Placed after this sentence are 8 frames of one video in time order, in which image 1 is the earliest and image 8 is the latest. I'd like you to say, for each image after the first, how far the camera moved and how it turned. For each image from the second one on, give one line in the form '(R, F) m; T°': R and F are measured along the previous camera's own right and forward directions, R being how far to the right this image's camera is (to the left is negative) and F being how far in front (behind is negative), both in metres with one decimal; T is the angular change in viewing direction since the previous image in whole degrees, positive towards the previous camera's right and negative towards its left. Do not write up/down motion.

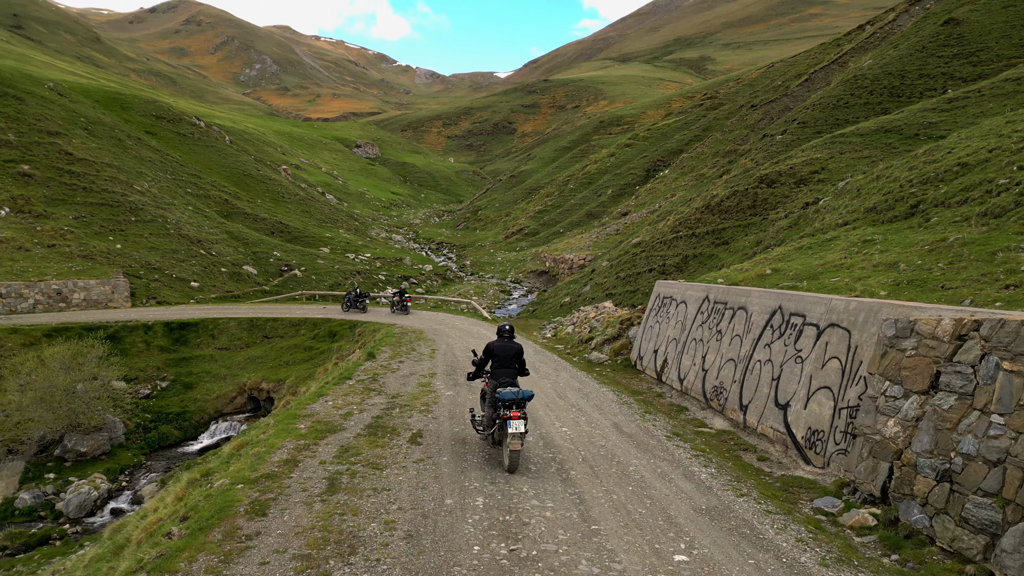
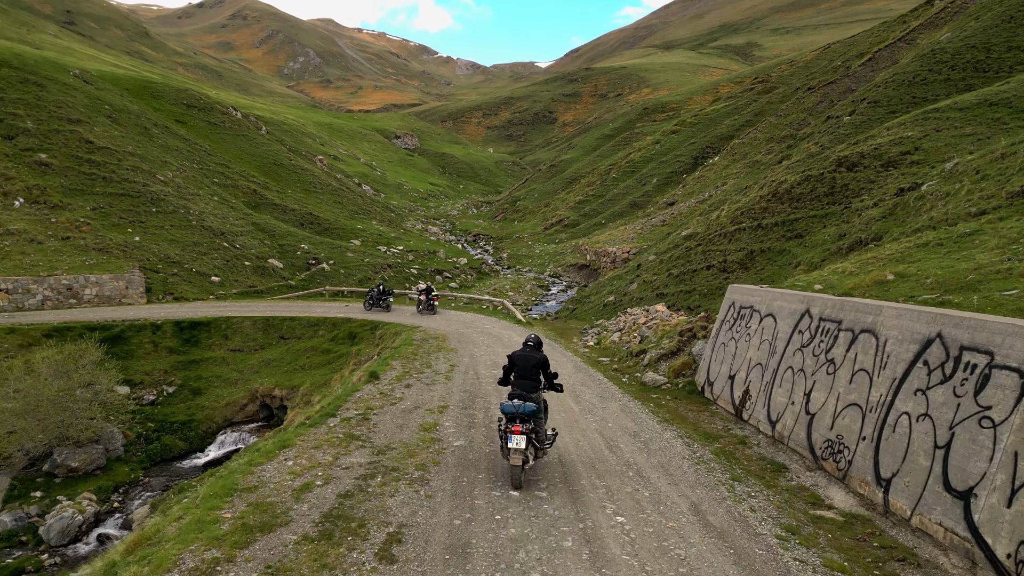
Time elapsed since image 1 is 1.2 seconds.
(+0.1, +3.8) m; -3°
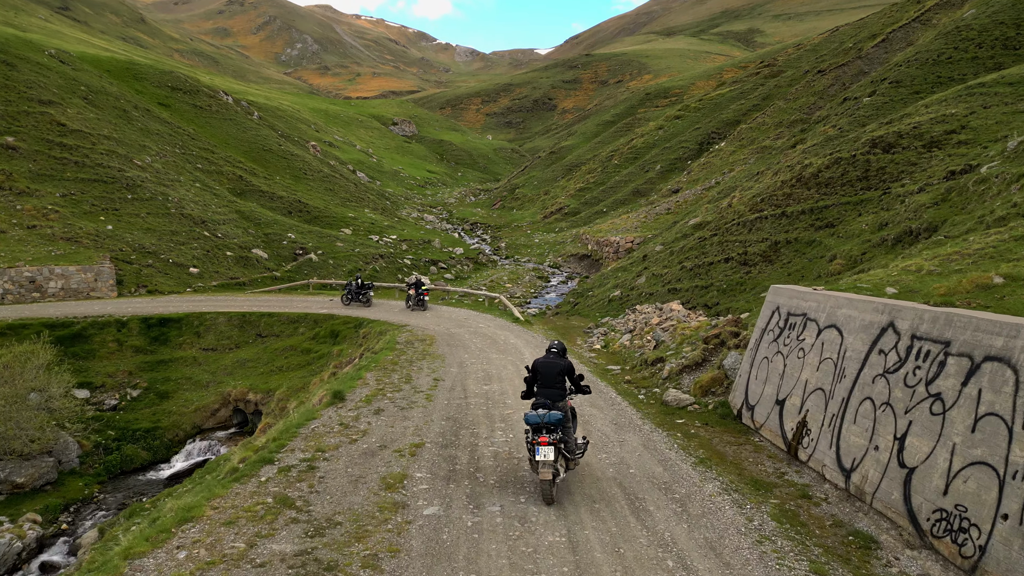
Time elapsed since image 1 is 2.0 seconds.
(+0.1, +2.8) m; 0°
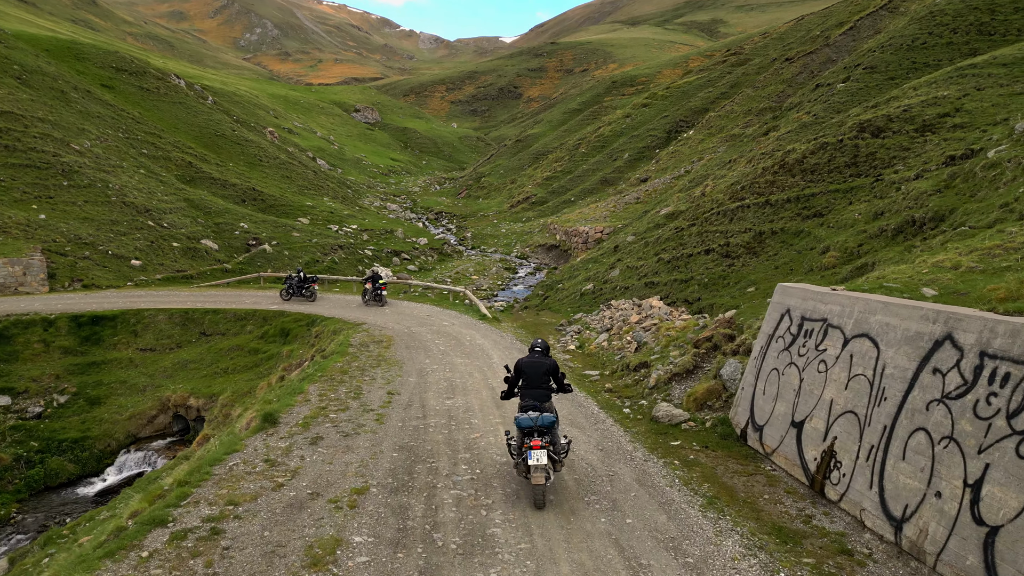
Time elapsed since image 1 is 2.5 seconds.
(0.0, +2.0) m; +3°
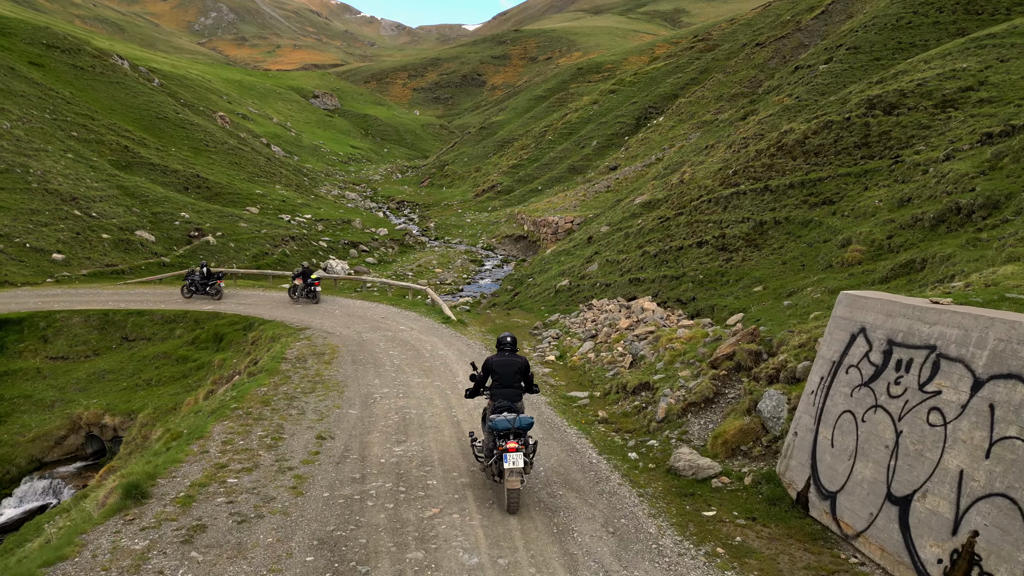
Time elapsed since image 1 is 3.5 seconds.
(-0.1, +3.1) m; +3°
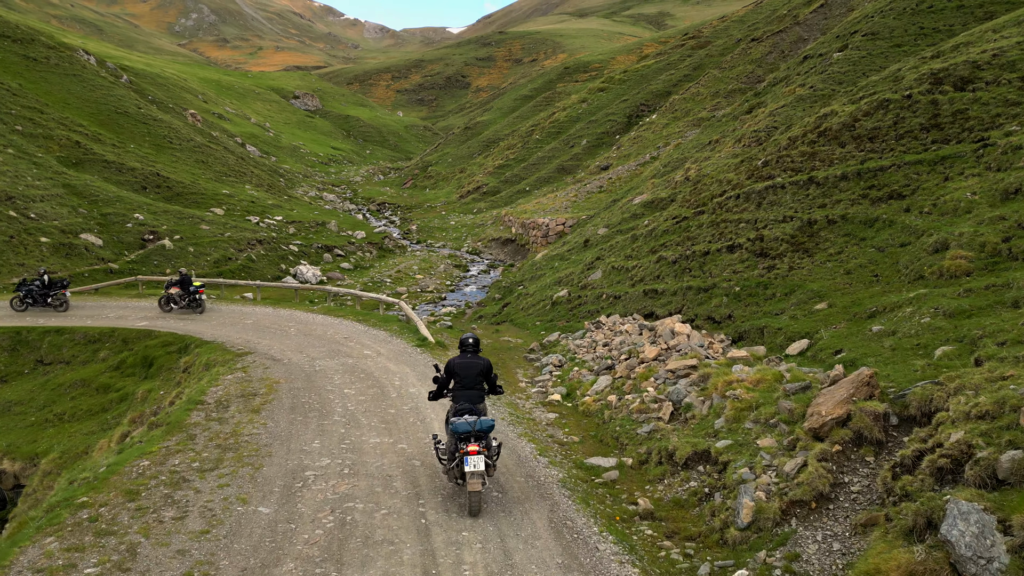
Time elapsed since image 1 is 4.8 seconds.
(-0.1, +3.9) m; +1°
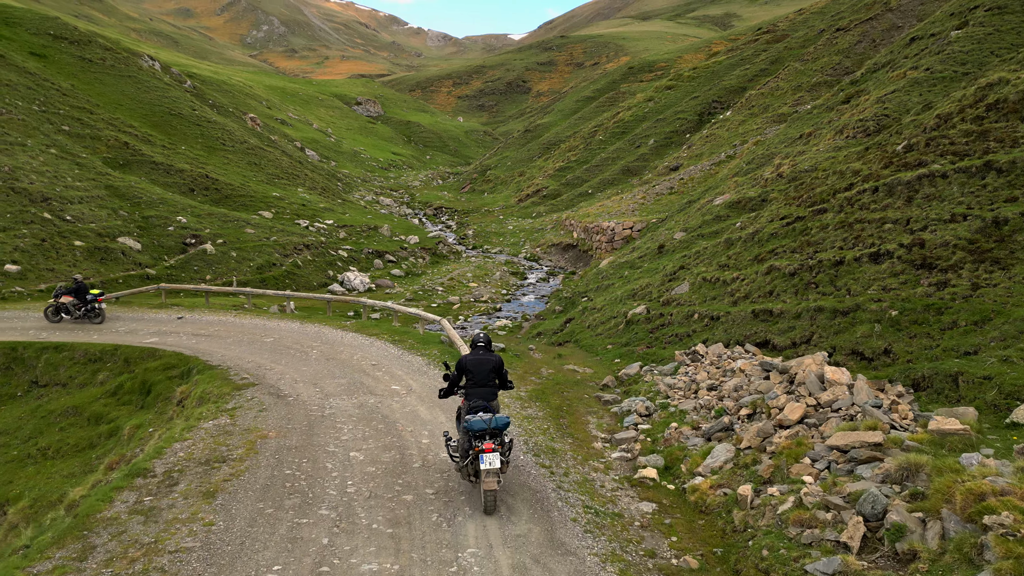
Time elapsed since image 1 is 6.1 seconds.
(-0.2, +3.9) m; -5°
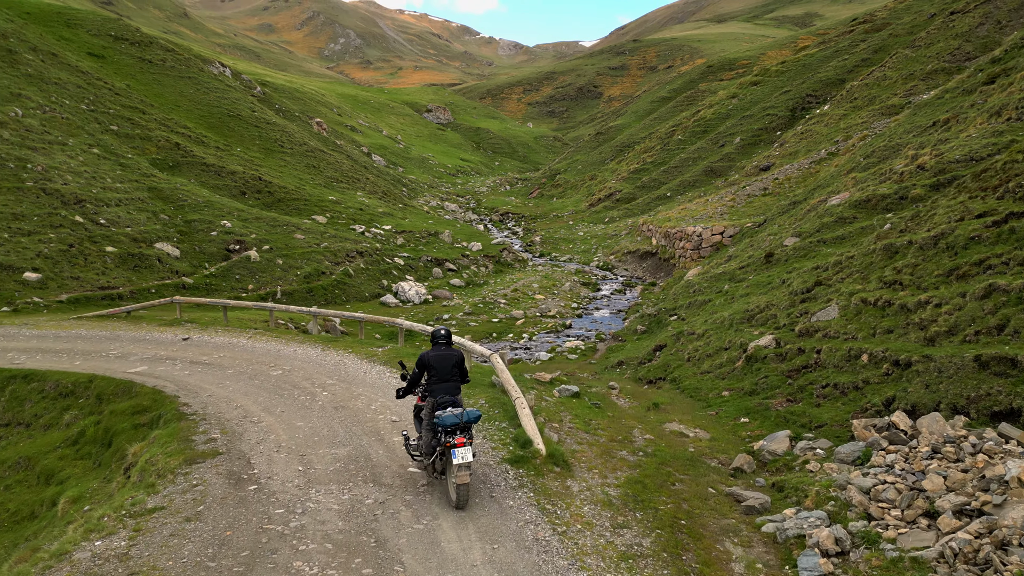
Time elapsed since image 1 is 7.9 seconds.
(-0.2, +4.8) m; -6°
